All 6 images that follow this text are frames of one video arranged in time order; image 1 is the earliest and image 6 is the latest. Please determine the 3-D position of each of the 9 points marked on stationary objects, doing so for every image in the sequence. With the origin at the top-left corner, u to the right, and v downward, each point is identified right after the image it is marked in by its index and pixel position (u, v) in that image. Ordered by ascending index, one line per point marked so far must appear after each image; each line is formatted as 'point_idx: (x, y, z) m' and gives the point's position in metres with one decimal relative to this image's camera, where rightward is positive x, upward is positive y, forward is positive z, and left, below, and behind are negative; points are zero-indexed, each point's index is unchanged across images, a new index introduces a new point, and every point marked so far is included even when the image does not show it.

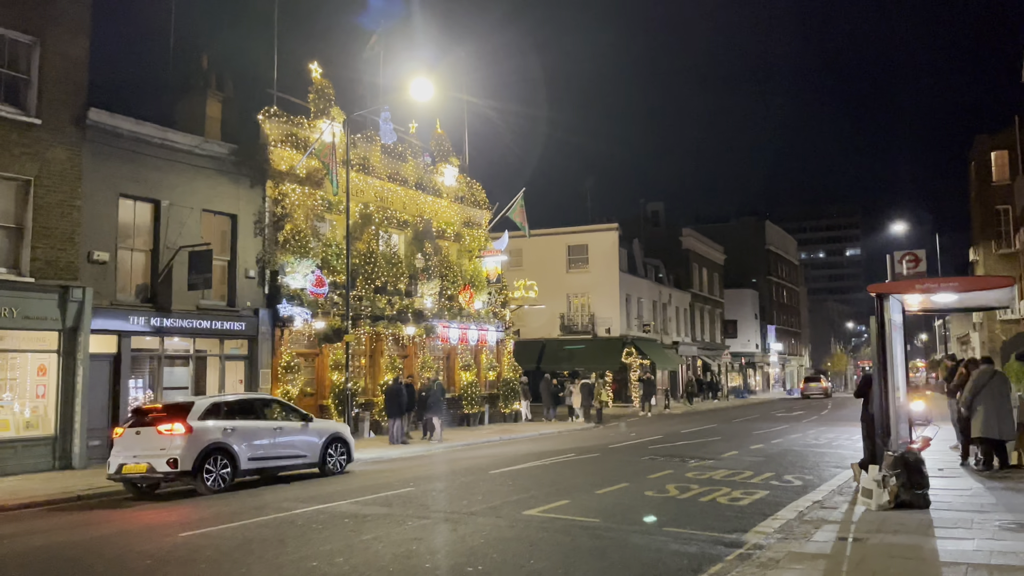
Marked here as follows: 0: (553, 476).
0: (+0.7, -3.1, +13.6) m
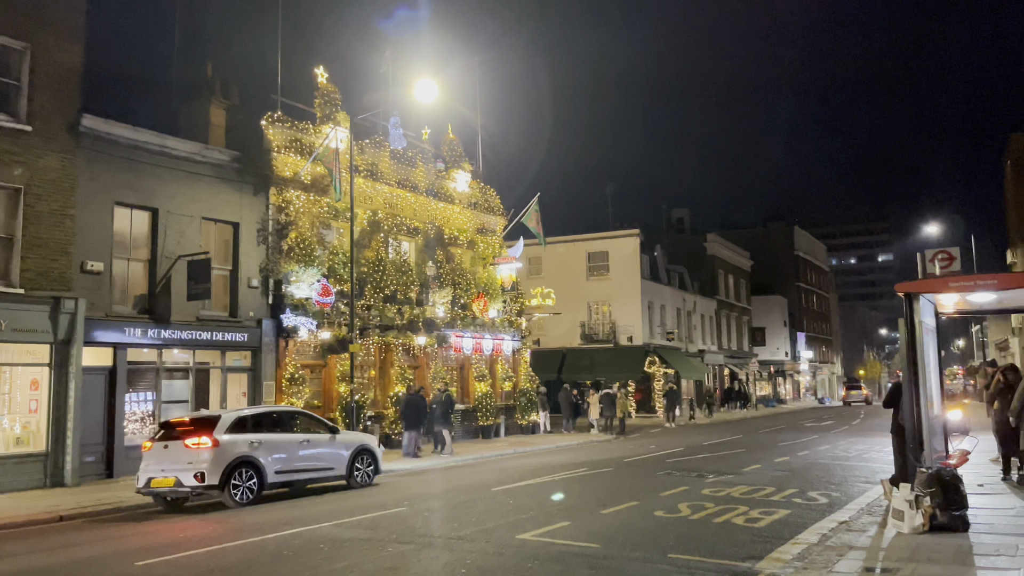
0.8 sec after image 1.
0: (+0.7, -3.2, +12.8) m
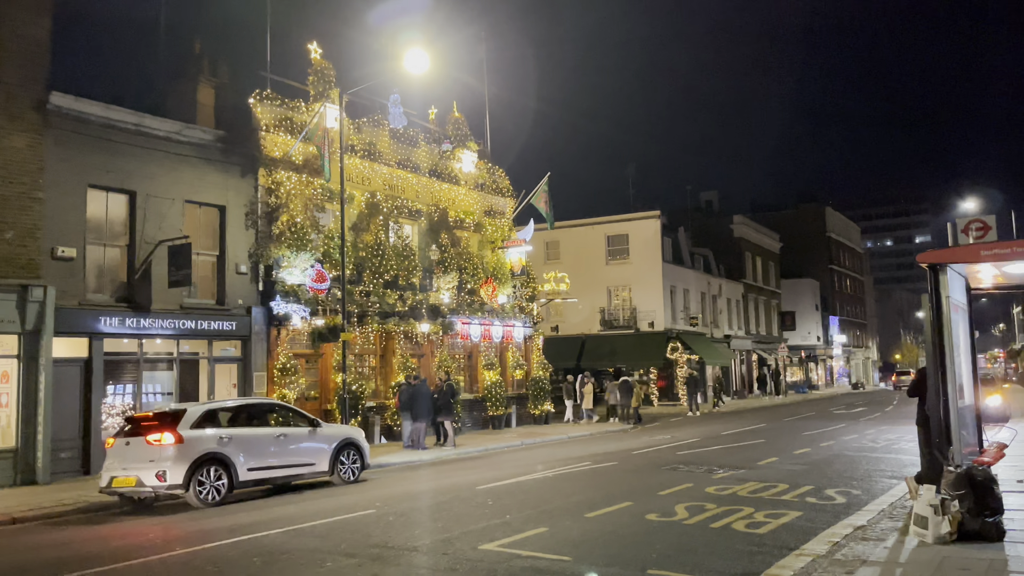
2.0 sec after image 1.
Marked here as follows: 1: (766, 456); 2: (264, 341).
0: (+0.5, -2.9, +11.6) m
1: (+5.0, -3.3, +16.2) m
2: (-5.9, -1.3, +19.5) m
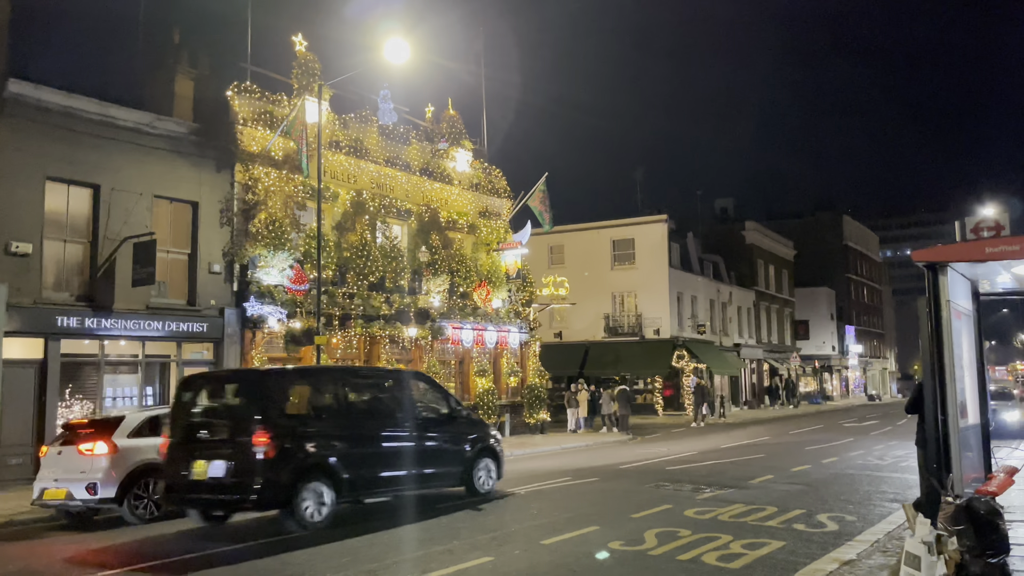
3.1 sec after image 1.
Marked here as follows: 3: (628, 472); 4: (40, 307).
0: (0.0, -2.9, +10.6) m
1: (+4.6, -3.4, +15.1) m
2: (-6.2, -1.3, +18.7) m
3: (+2.2, -3.5, +15.5) m
4: (-8.8, -0.4, +15.4) m
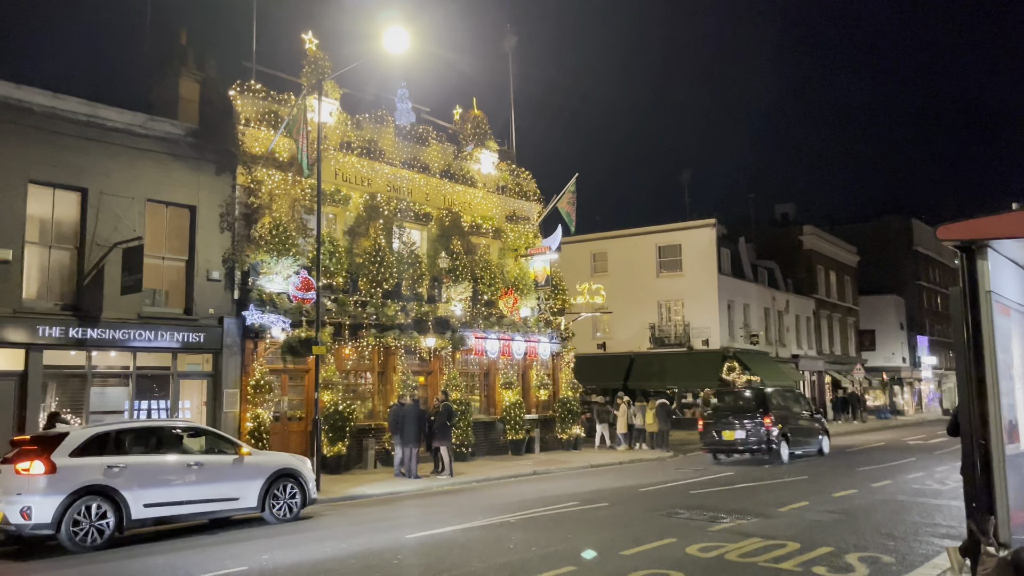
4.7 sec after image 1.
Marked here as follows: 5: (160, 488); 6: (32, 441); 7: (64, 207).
0: (-0.3, -2.9, +9.2) m
1: (+4.6, -3.4, +13.3) m
2: (-5.9, -1.5, +17.7) m
3: (+2.2, -3.5, +13.9) m
4: (-8.8, -0.5, +14.7) m
5: (-4.7, -2.7, +10.9) m
6: (-6.1, -1.9, +10.5) m
7: (-8.6, +1.6, +15.8) m
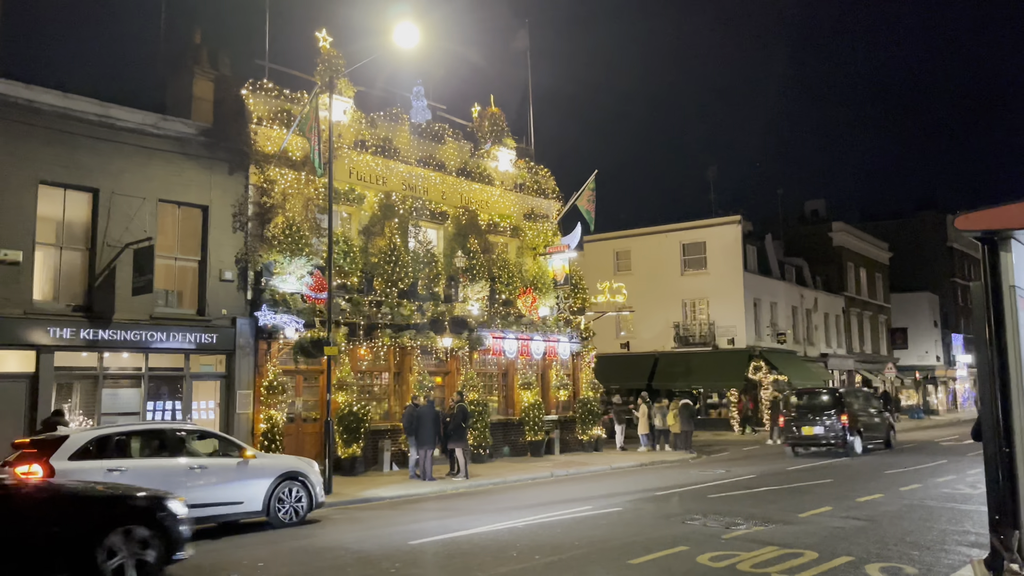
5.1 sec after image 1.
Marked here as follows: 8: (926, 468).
0: (-0.3, -2.9, +8.9) m
1: (+4.8, -3.4, +12.8) m
2: (-5.6, -1.5, +17.6) m
3: (+2.4, -3.5, +13.5) m
4: (-8.6, -0.5, +14.6) m
5: (-4.6, -2.7, +10.8) m
6: (-6.0, -2.0, +10.4) m
7: (-8.3, +1.5, +15.7) m
8: (+9.6, -4.2, +19.1) m
